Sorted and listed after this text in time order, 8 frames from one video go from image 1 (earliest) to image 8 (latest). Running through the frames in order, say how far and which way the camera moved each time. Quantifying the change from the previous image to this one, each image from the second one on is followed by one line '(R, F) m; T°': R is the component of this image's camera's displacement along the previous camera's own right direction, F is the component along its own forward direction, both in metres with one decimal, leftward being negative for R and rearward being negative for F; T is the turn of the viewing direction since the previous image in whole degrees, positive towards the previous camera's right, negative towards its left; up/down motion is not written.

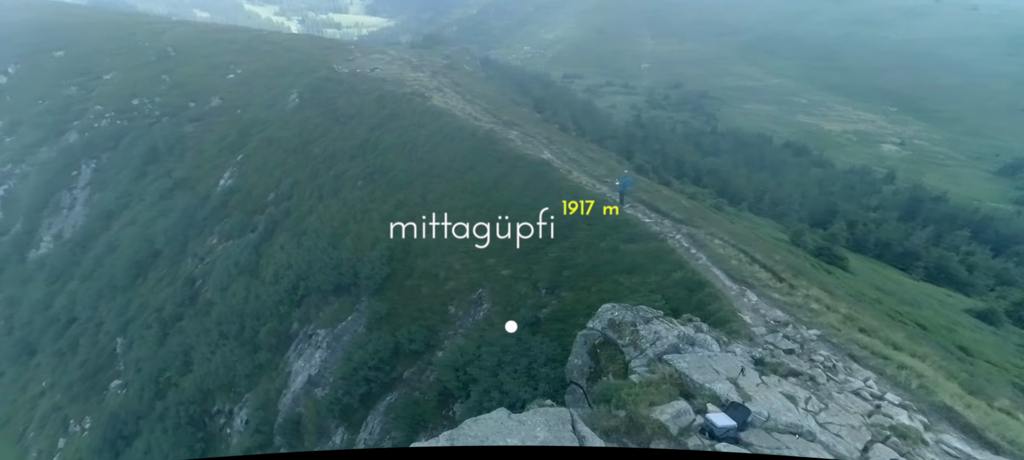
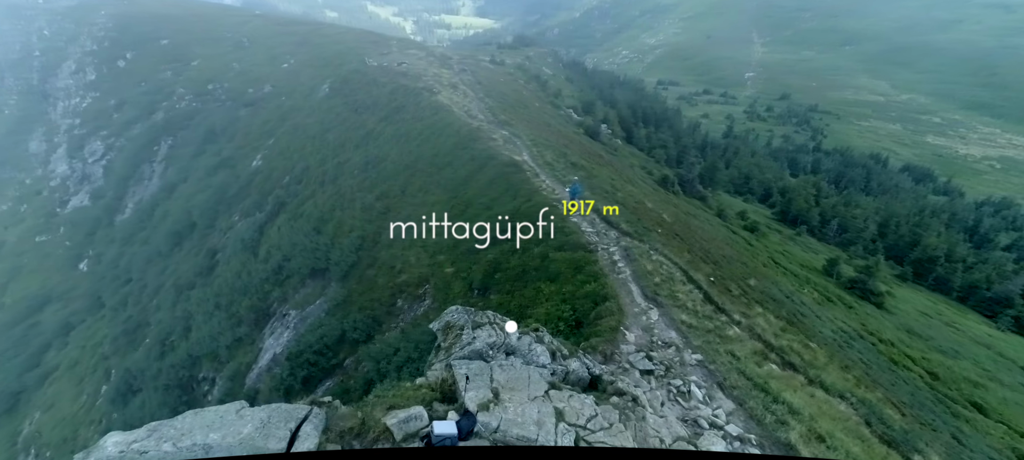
(+5.3, +0.3) m; -5°
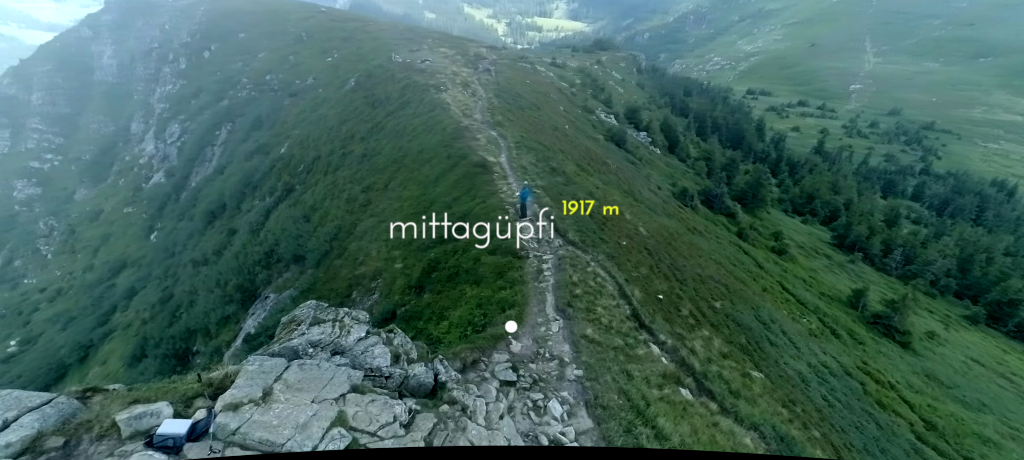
(+4.8, +0.3) m; -4°
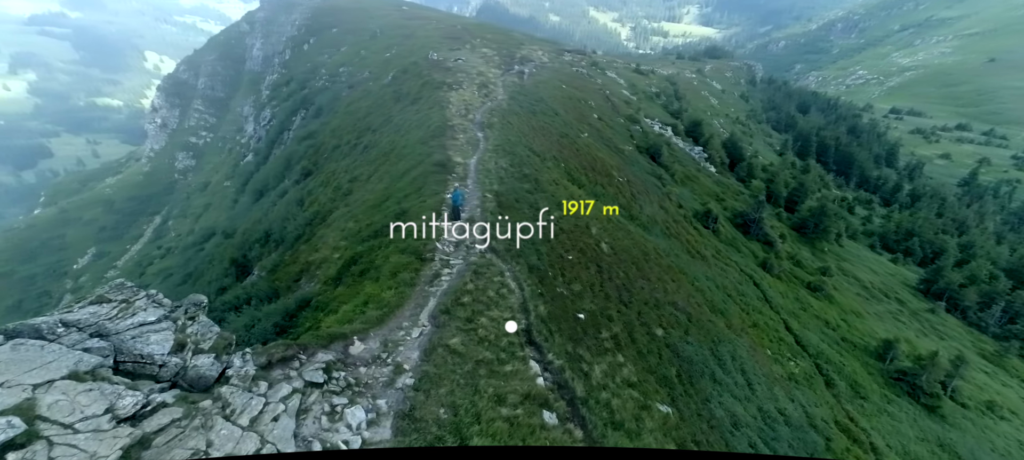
(+6.5, +0.5) m; -6°
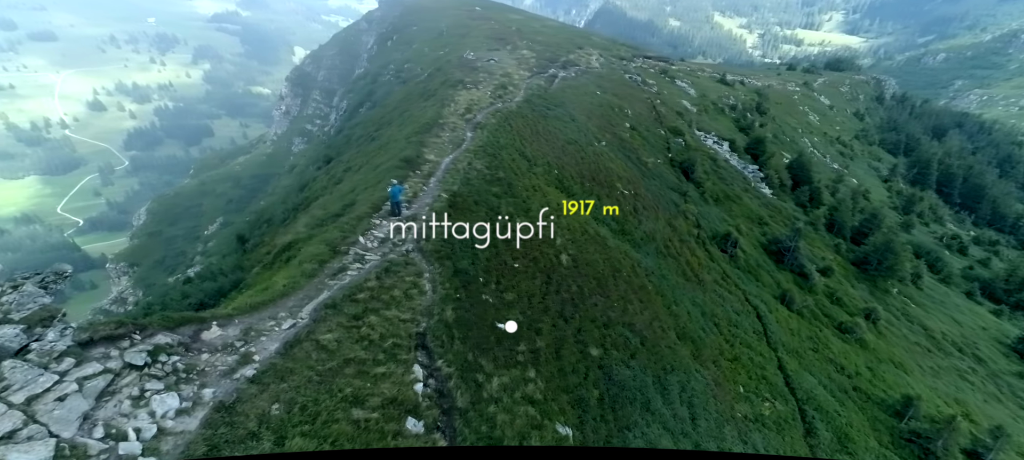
(+6.0, +0.6) m; -6°
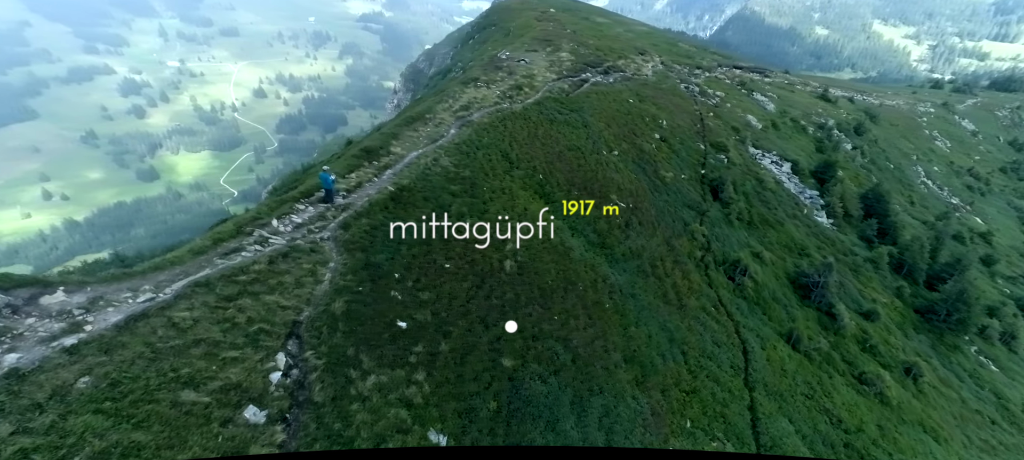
(+6.7, +0.9) m; -6°
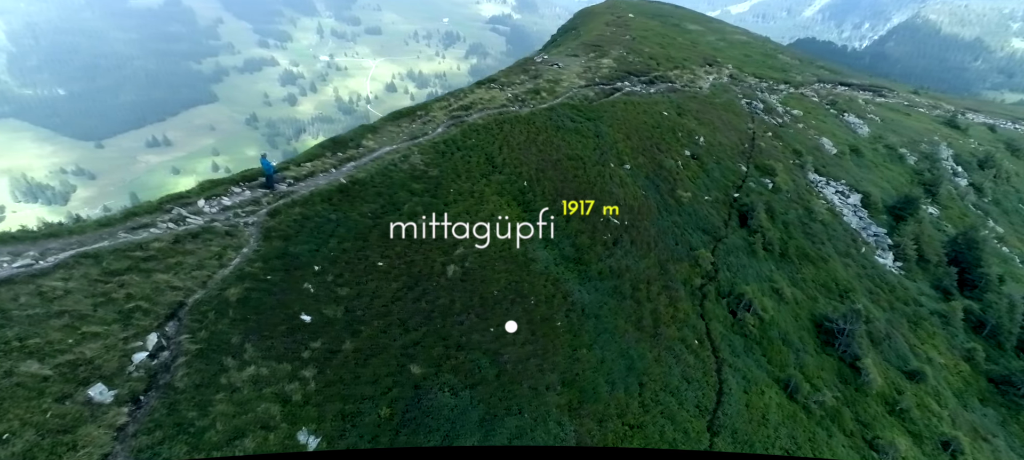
(+6.5, +1.1) m; -6°
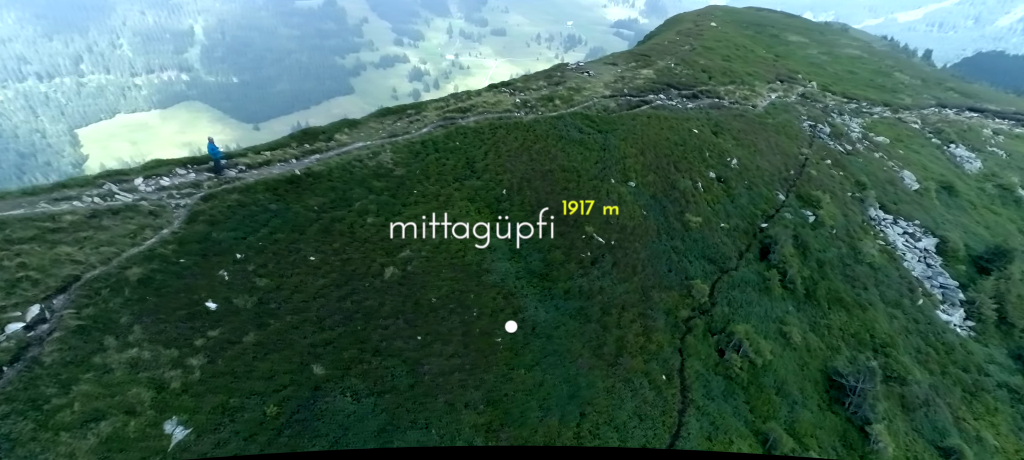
(+6.4, +1.1) m; -5°
